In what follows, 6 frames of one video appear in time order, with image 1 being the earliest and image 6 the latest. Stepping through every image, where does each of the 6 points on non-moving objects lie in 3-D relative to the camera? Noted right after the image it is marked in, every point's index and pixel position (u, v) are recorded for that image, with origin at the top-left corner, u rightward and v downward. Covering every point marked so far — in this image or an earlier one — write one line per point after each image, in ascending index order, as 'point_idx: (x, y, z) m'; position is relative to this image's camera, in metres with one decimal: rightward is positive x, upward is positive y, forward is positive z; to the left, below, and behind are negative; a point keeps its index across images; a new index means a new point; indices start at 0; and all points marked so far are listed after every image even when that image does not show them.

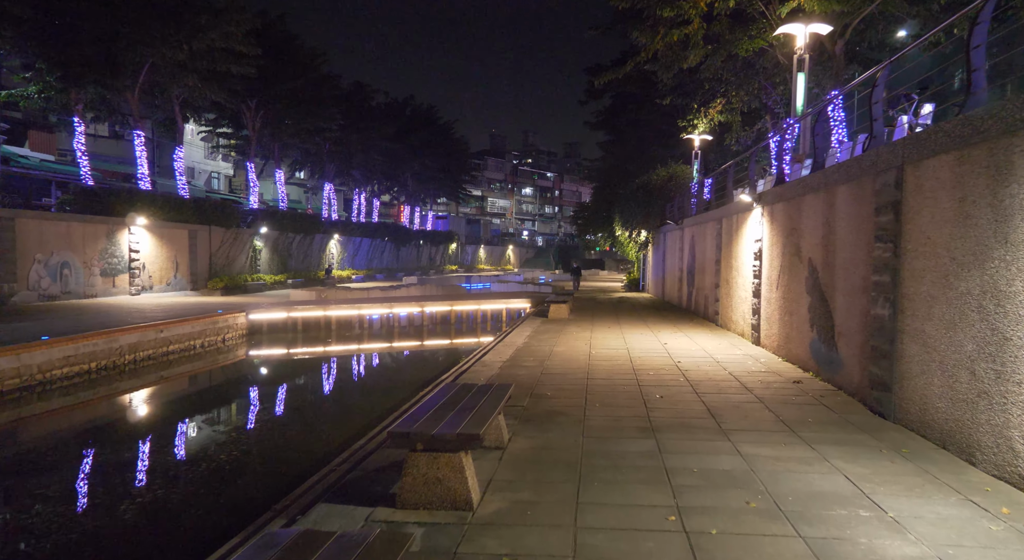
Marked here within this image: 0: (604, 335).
0: (+1.7, -1.0, +12.6) m
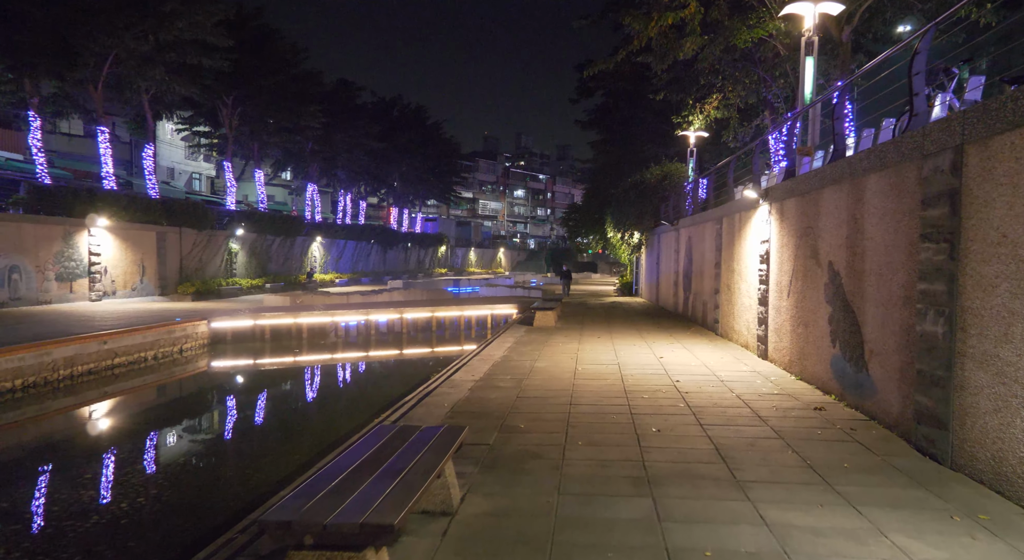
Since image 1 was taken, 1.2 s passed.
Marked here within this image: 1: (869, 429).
0: (+1.4, -1.1, +11.3) m
1: (+3.0, -1.3, +5.8) m
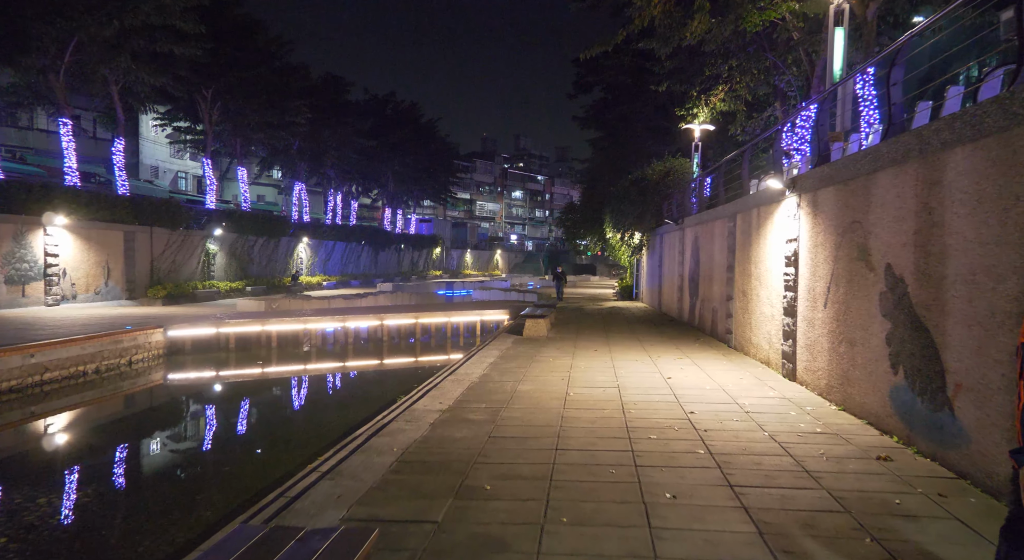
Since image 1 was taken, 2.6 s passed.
0: (+1.1, -1.2, +9.7) m
1: (+2.8, -1.3, +4.2) m
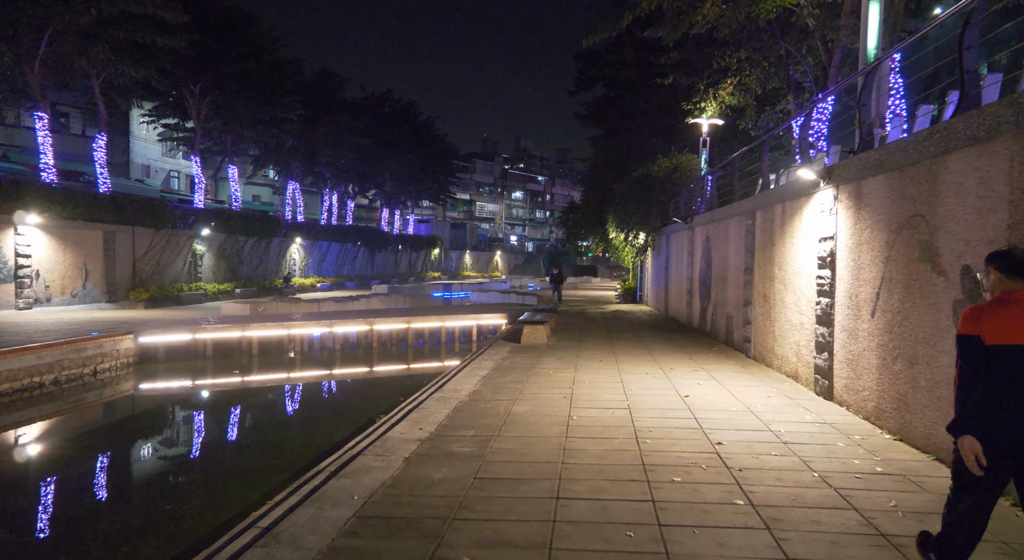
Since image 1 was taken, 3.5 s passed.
0: (+1.0, -1.2, +8.7) m
1: (+2.7, -1.4, +3.1) m
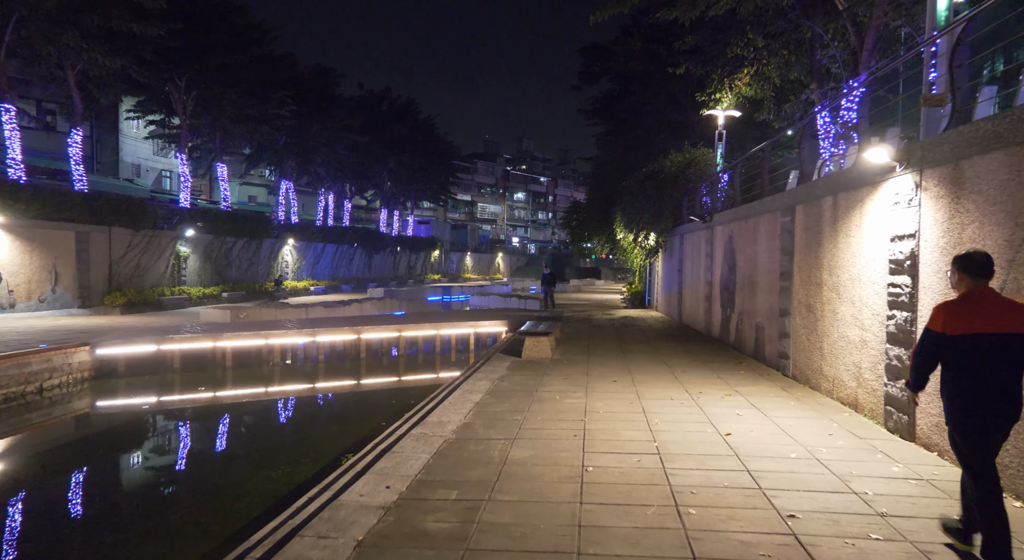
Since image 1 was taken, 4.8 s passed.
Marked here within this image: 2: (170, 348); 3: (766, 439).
0: (+1.0, -1.3, +7.2) m
1: (+2.7, -1.4, +1.7) m
2: (-7.0, -1.4, +14.0) m
3: (+2.2, -1.3, +5.8) m
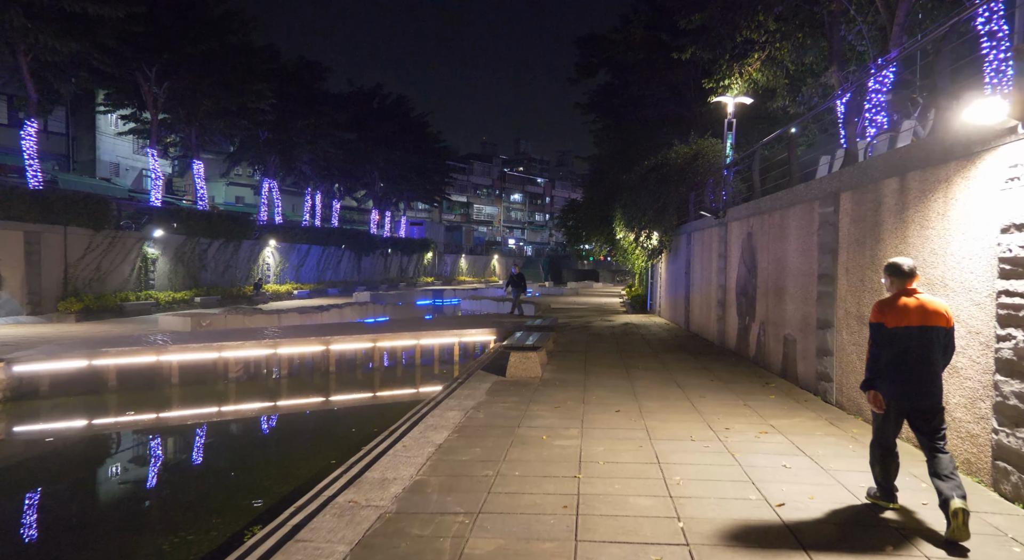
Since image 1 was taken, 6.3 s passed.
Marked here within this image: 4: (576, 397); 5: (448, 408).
0: (+0.8, -1.4, +5.5) m
1: (+2.5, -1.5, -0.1) m
2: (-7.3, -1.5, +12.2) m
3: (+2.0, -1.4, +4.1) m
4: (+0.7, -1.3, +7.7) m
5: (-0.7, -1.4, +7.3) m
